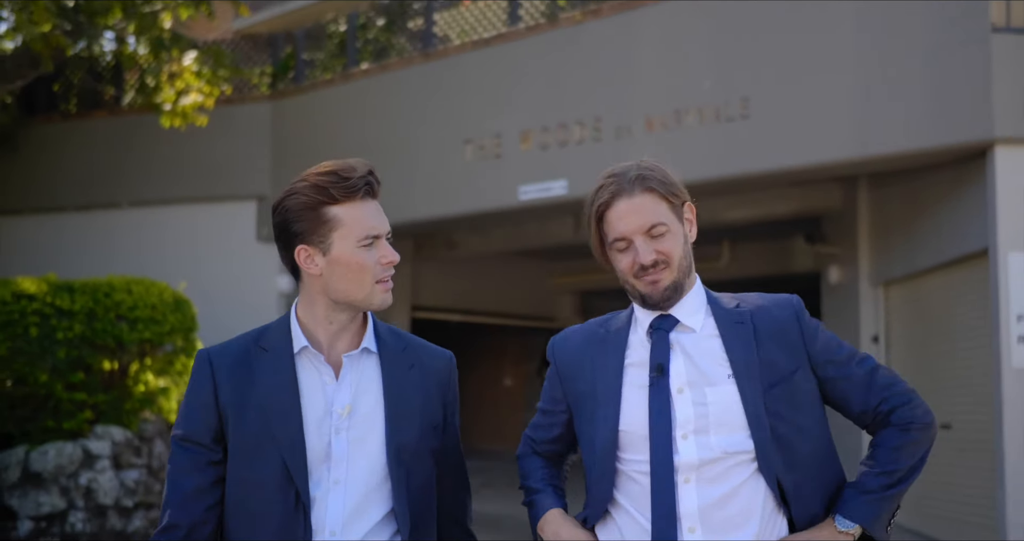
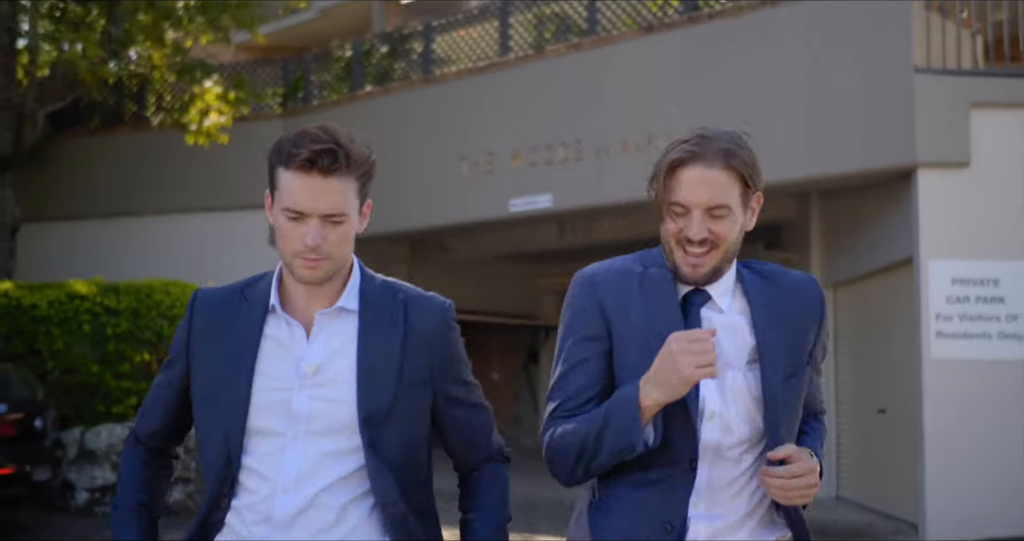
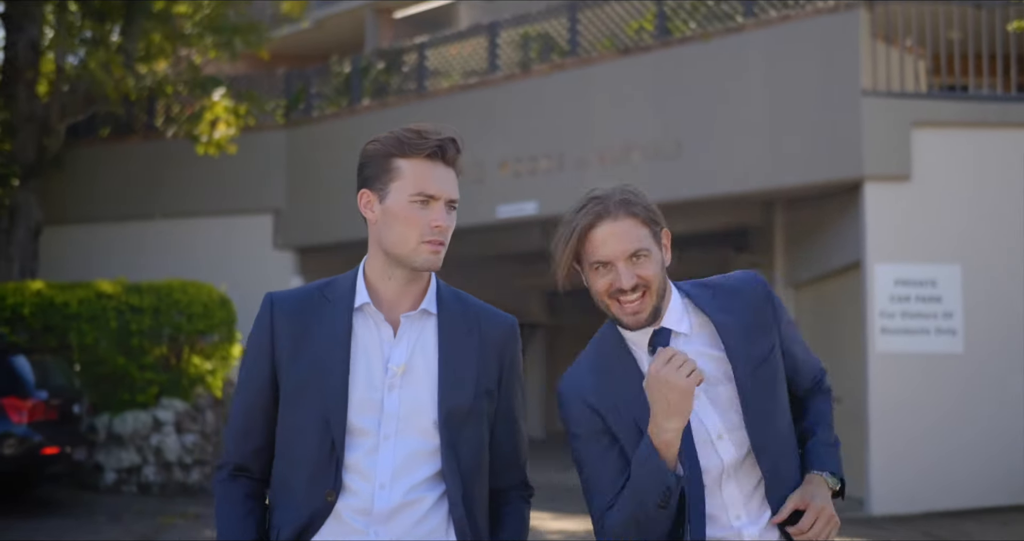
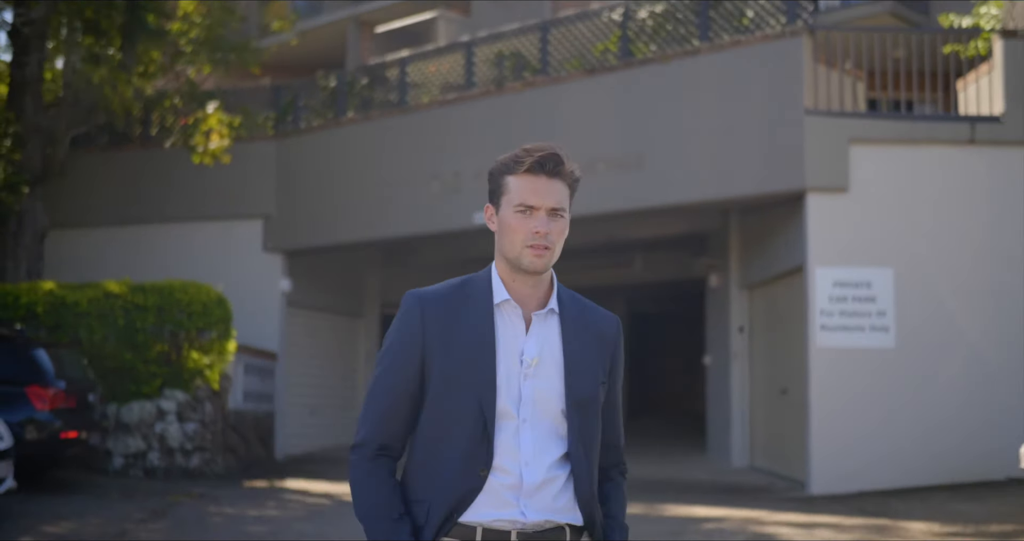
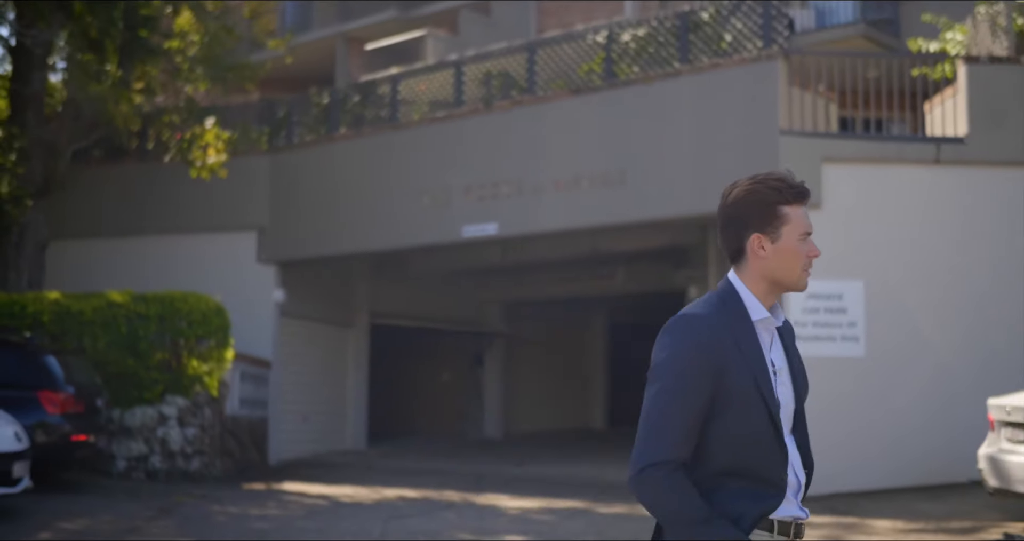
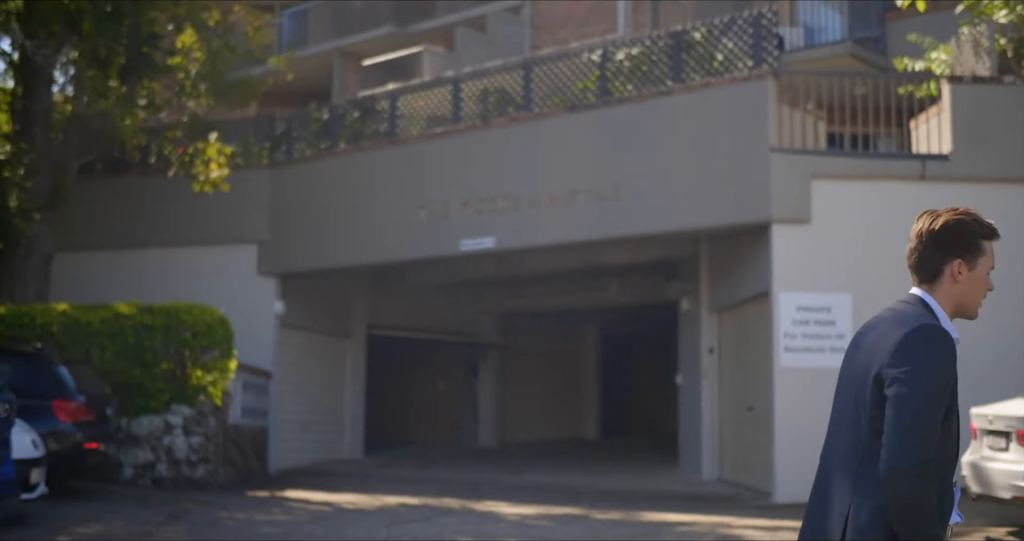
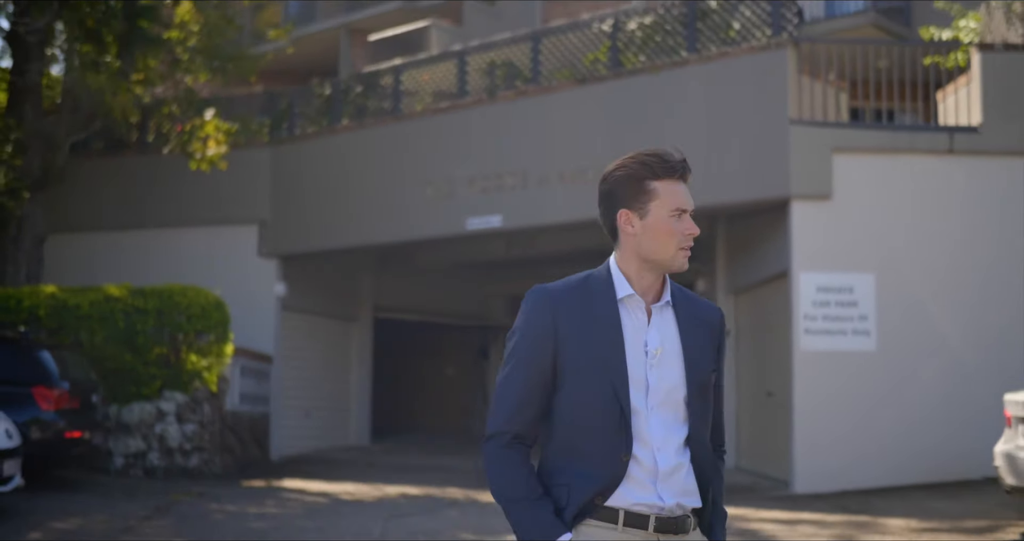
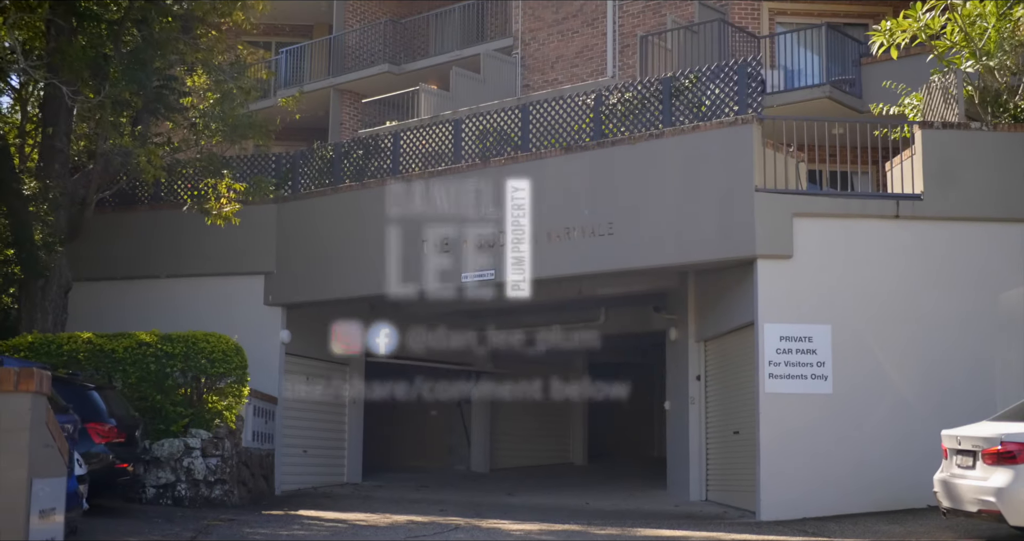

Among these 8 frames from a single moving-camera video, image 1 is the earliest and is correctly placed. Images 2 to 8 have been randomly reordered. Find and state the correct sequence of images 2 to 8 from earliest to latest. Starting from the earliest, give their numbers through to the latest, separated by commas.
2, 3, 4, 7, 5, 6, 8
